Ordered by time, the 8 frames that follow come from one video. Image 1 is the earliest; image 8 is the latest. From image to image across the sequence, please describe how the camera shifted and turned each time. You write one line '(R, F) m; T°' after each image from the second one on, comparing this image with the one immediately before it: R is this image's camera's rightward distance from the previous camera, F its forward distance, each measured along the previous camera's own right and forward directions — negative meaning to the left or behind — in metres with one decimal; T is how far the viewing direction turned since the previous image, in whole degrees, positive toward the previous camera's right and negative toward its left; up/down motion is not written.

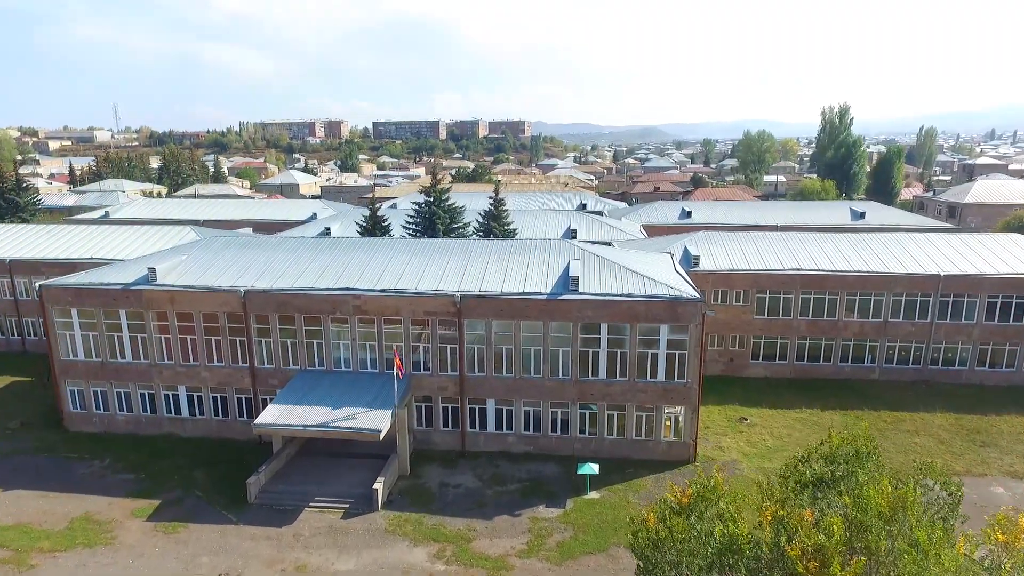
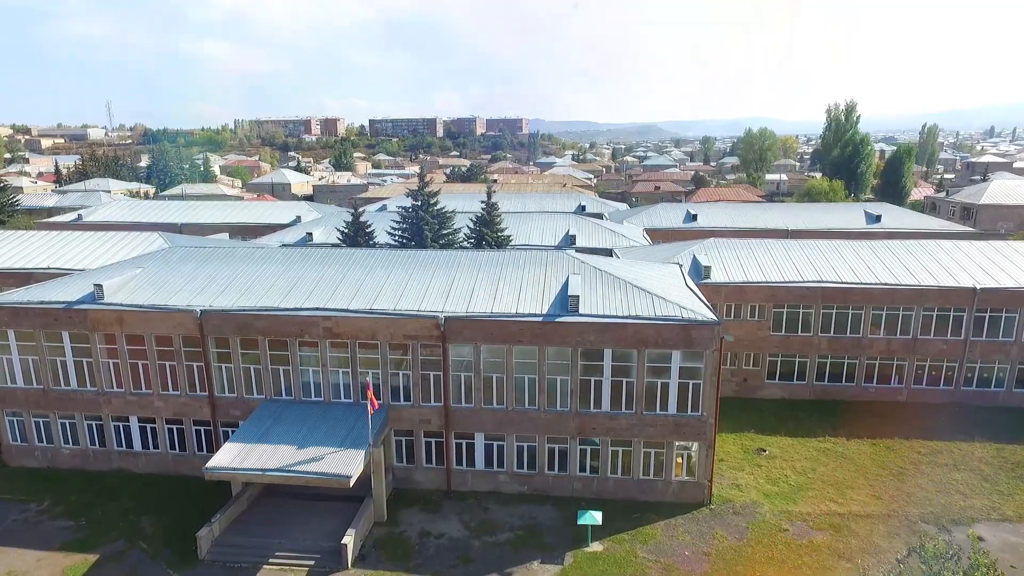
(+0.2, +3.0) m; 0°
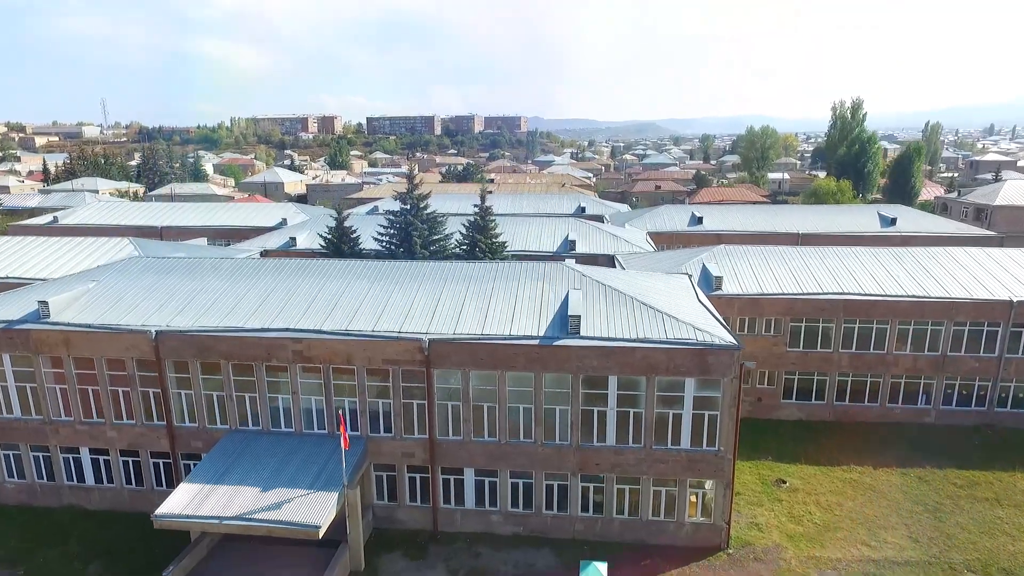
(+0.2, +2.5) m; 0°
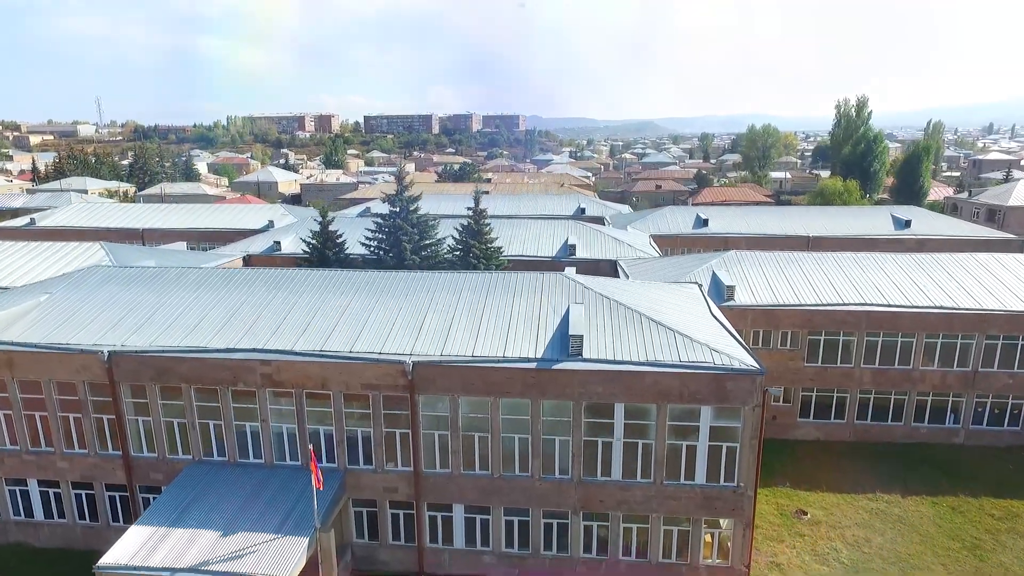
(+0.1, +2.1) m; 0°
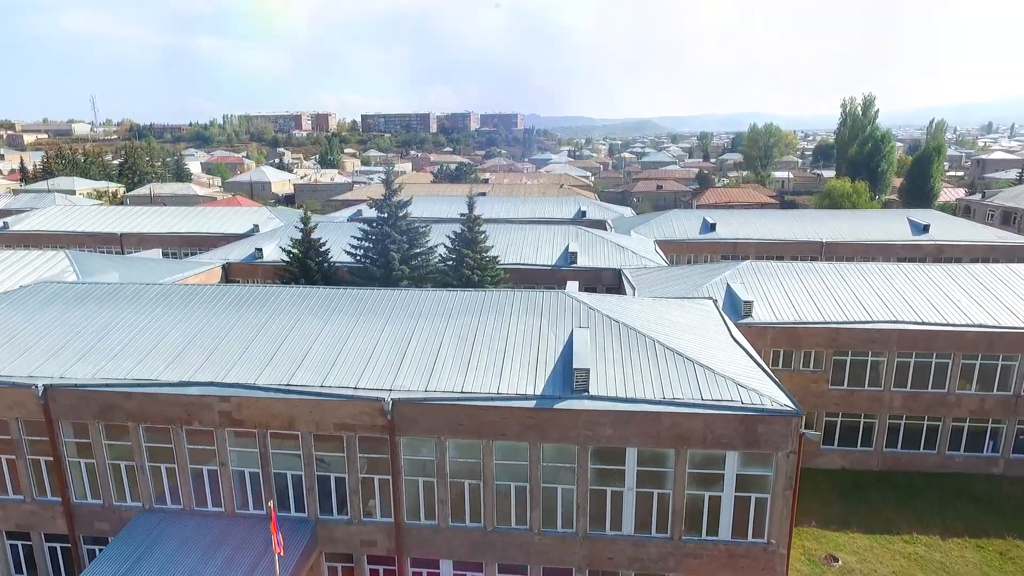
(+0.1, +2.4) m; 0°
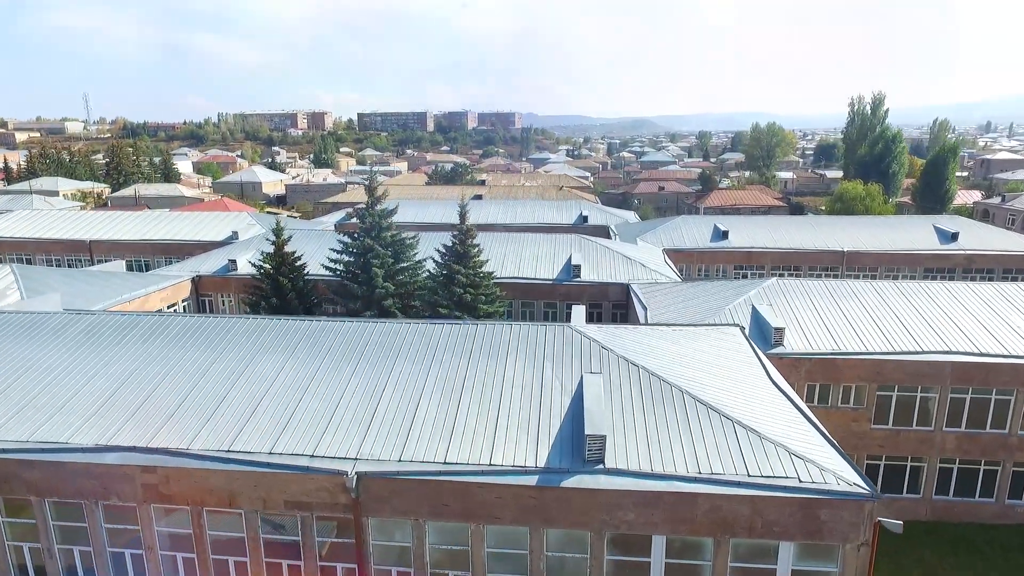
(0.0, +3.1) m; 0°
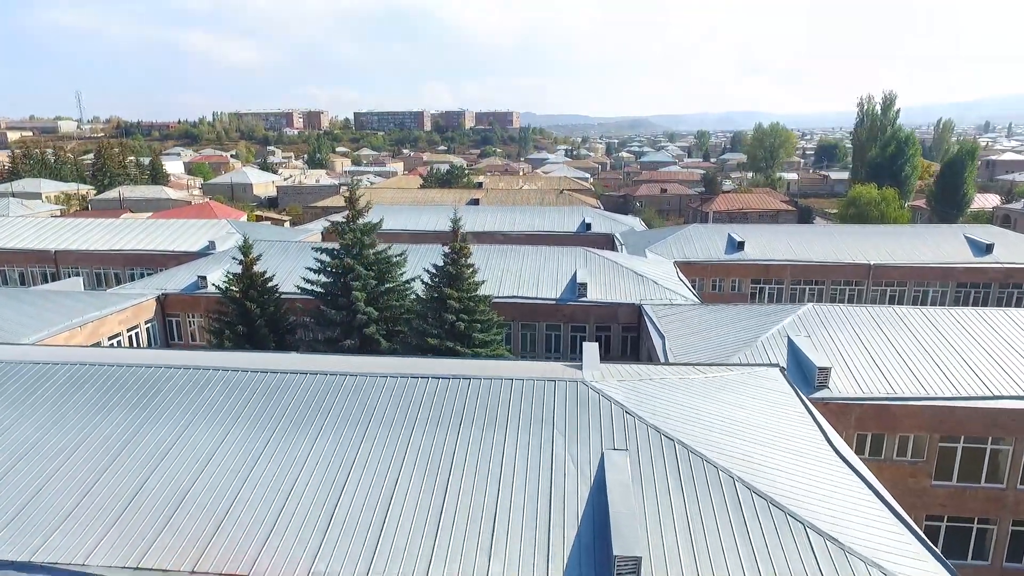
(-0.1, +3.1) m; 0°
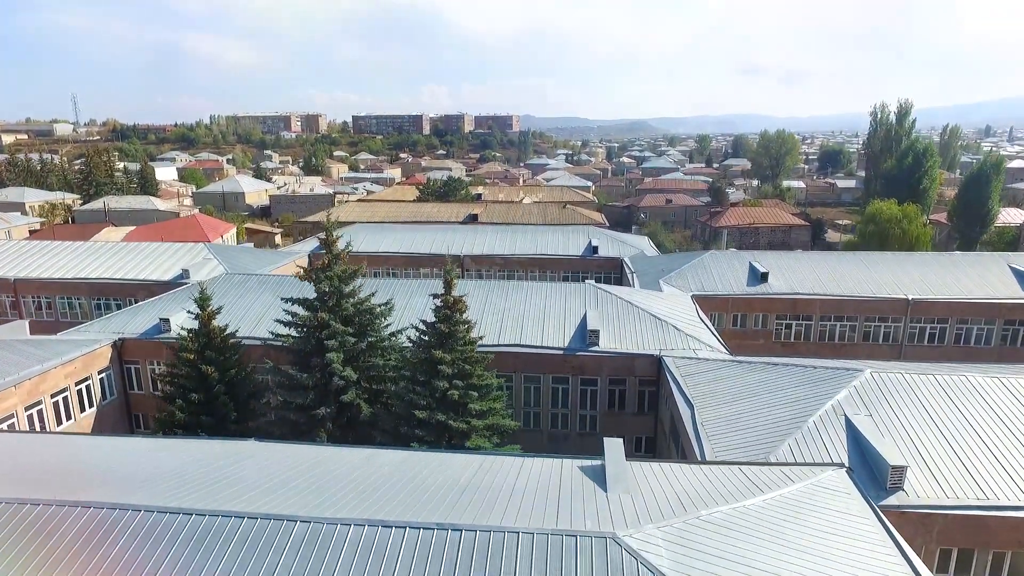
(-0.1, +3.4) m; 0°
